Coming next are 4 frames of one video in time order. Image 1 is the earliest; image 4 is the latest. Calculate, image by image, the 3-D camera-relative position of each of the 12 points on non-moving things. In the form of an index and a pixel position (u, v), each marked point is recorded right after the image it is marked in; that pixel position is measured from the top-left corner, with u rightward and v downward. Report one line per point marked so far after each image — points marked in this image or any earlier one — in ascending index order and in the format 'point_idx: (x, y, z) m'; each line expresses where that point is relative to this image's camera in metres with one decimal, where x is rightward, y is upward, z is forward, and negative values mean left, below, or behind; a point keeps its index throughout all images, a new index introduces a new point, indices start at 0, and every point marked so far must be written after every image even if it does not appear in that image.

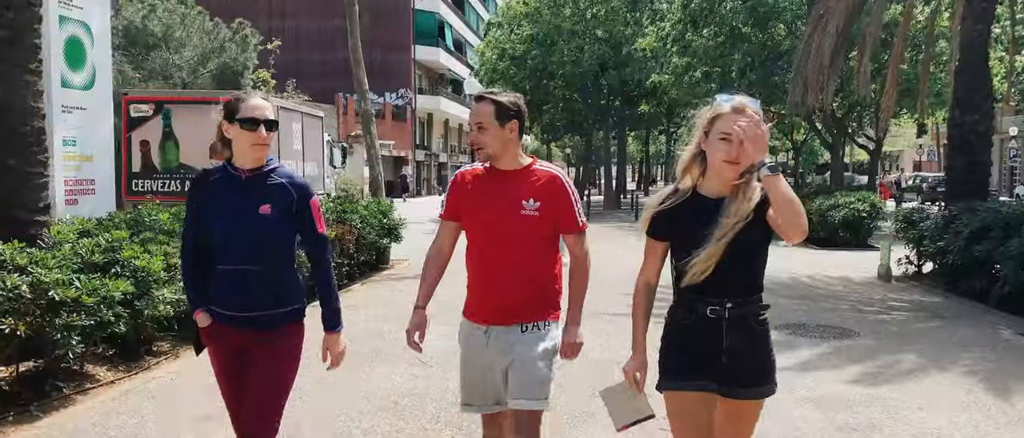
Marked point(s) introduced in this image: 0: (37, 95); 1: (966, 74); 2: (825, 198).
0: (-3.4, +0.9, +5.8) m
1: (+6.5, +2.1, +11.3) m
2: (+7.0, +0.5, +17.5) m
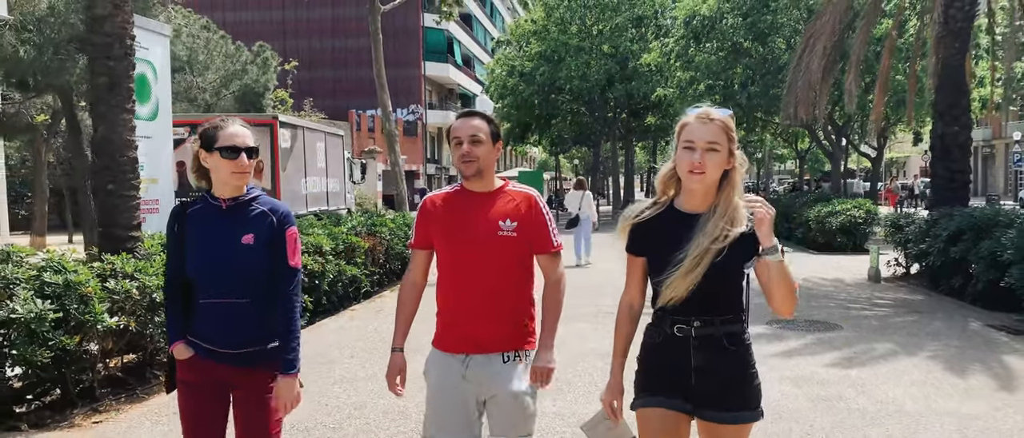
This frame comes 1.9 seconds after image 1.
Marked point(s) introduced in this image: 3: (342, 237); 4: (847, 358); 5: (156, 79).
0: (-3.3, +0.8, +6.8) m
1: (+6.7, +2.0, +12.2) m
2: (+7.3, +0.3, +18.5) m
3: (-2.3, -0.2, +10.6) m
4: (+3.1, -1.3, +7.4) m
5: (-4.4, +1.7, +9.7) m
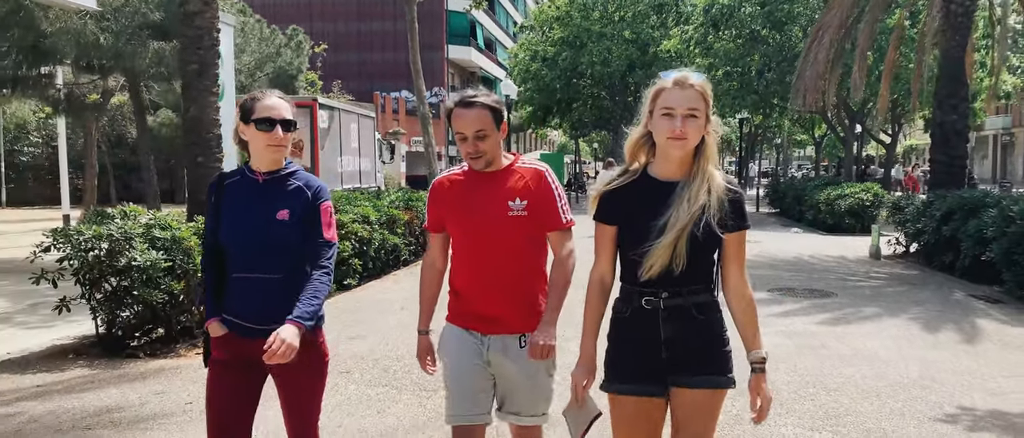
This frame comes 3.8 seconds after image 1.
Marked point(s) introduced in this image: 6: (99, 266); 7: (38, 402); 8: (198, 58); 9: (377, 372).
0: (-2.9, +1.1, +7.9) m
1: (+7.1, +2.3, +13.1) m
2: (+7.9, +0.7, +19.3) m
3: (-1.9, +0.1, +11.6) m
4: (+3.4, -1.0, +8.3) m
5: (-4.0, +2.1, +10.8) m
6: (-3.4, -0.4, +6.5) m
7: (-3.2, -1.2, +5.3) m
8: (-3.1, +1.6, +7.7) m
9: (-1.0, -1.2, +6.0) m
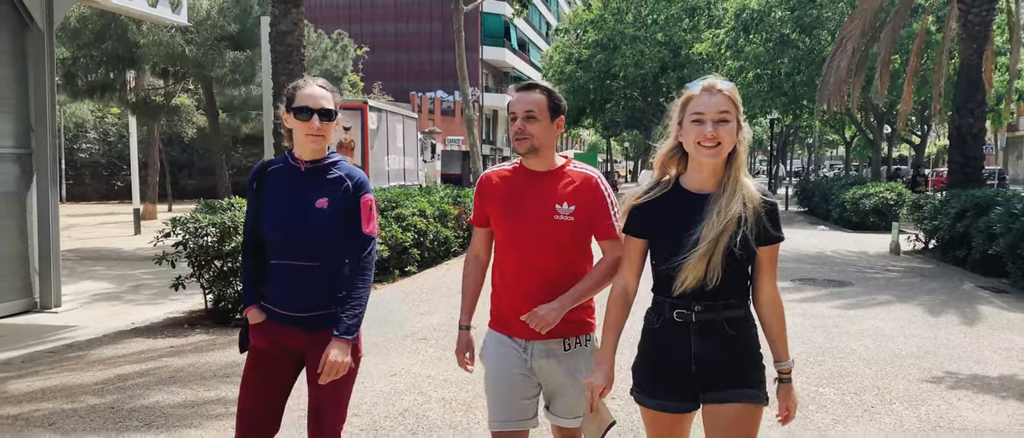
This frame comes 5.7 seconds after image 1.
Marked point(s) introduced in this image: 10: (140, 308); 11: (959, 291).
0: (-2.4, +1.2, +9.0) m
1: (+7.9, +2.3, +13.8) m
2: (+8.8, +0.8, +20.1) m
3: (-1.2, +0.2, +12.8) m
4: (+4.0, -1.0, +9.3) m
5: (-3.3, +2.2, +12.0) m
6: (-2.9, -0.3, +7.7) m
7: (-2.7, -1.1, +6.5) m
8: (-2.5, +1.7, +8.9) m
9: (-0.6, -1.1, +7.1) m
10: (-4.2, -1.0, +8.9) m
11: (+5.7, -0.9, +10.2) m
